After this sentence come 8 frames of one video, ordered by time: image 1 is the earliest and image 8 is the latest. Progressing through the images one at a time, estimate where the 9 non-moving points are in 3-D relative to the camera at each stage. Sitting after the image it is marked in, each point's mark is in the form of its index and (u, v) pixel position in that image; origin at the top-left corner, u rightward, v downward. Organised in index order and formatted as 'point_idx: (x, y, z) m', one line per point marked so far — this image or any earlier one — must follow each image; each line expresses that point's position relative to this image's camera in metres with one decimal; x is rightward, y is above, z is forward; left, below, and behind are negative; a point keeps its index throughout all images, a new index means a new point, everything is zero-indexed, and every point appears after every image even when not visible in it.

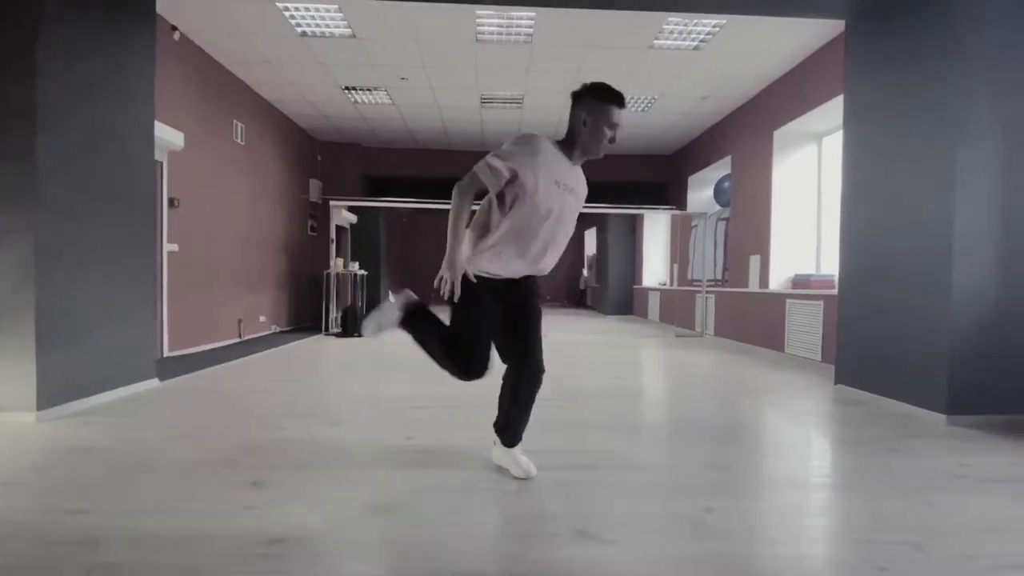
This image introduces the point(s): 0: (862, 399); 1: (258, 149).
0: (+2.5, -0.8, +4.2) m
1: (-3.0, +1.7, +7.2) m
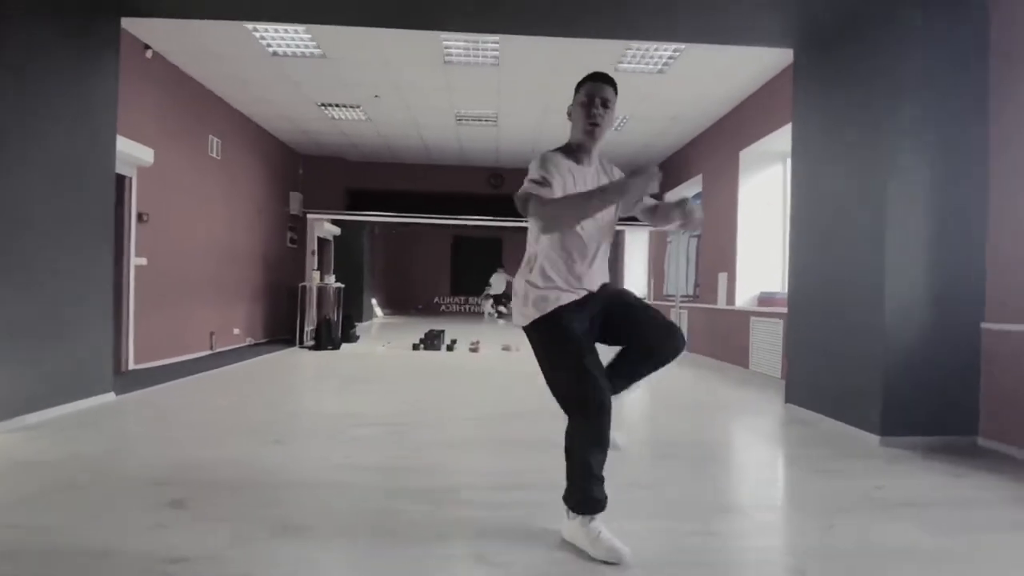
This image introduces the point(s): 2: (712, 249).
0: (+2.2, -1.0, +4.3) m
1: (-3.4, +1.5, +7.3) m
2: (+2.6, +0.5, +7.8) m
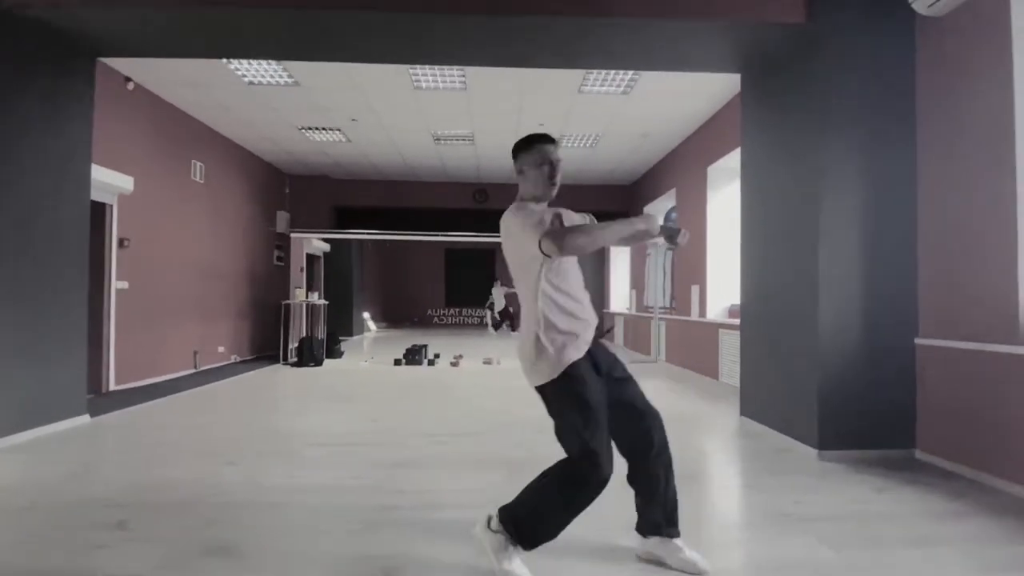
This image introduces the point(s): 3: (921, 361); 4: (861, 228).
0: (+1.9, -1.1, +4.5) m
1: (-3.7, +1.3, +7.5) m
2: (+2.3, +0.4, +8.0) m
3: (+2.7, -0.5, +3.8) m
4: (+2.3, +0.4, +3.9) m
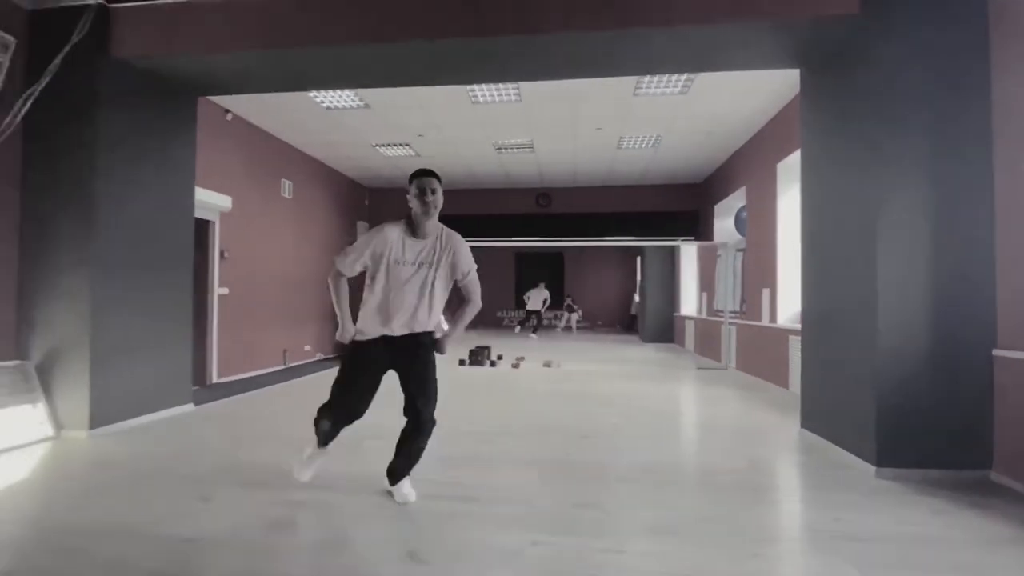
0: (+2.3, -1.2, +4.4) m
1: (-2.8, +1.2, +8.2) m
2: (+3.2, +0.3, +7.9) m
3: (+2.9, -0.5, +3.6) m
4: (+2.6, +0.4, +3.8) m
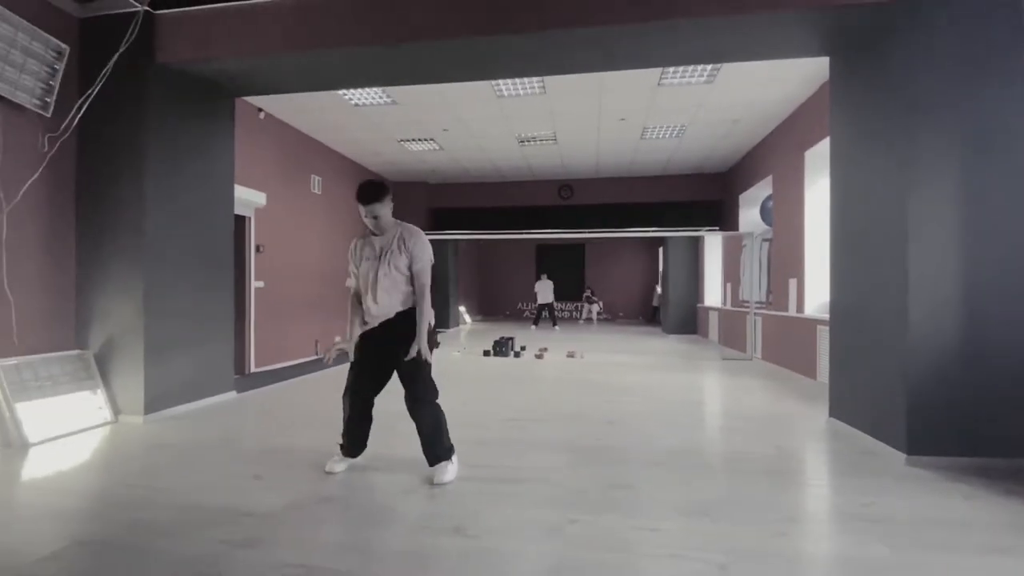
0: (+2.5, -1.1, +4.5) m
1: (-2.5, +1.3, +8.4) m
2: (+3.5, +0.4, +7.9) m
3: (+3.1, -0.4, +3.6) m
4: (+2.8, +0.4, +3.8) m
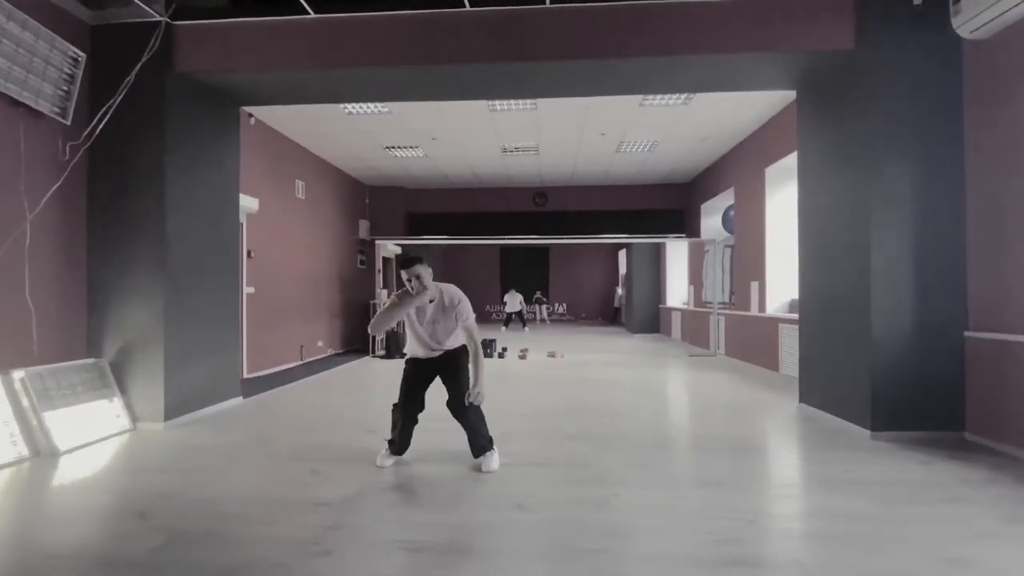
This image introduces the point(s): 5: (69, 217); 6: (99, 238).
0: (+2.5, -1.1, +5.0) m
1: (-2.8, +1.3, +8.5) m
2: (+3.3, +0.4, +8.5) m
3: (+3.3, -0.4, +4.2) m
4: (+2.9, +0.4, +4.3) m
5: (-3.2, +0.5, +4.3) m
6: (-3.1, +0.4, +4.4) m
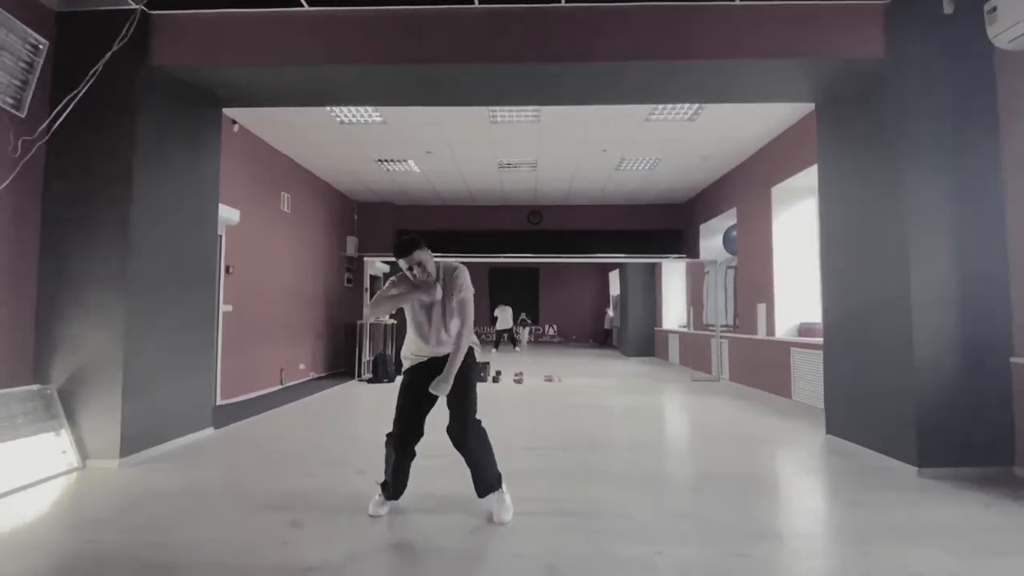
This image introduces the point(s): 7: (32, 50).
0: (+2.6, -1.3, +4.5) m
1: (-2.8, +1.0, +8.0) m
2: (+3.2, +0.1, +8.1) m
3: (+3.3, -0.6, +3.9) m
4: (+3.0, +0.3, +4.0) m
5: (-3.1, +0.4, +3.8) m
6: (-3.0, +0.3, +3.9) m
7: (-3.0, +1.5, +3.7) m
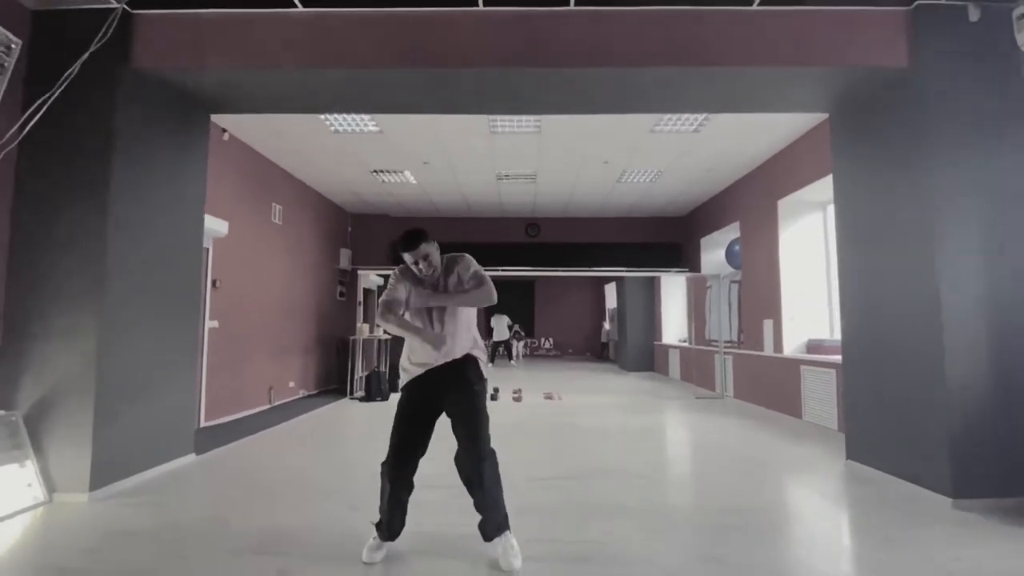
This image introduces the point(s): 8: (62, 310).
0: (+2.6, -1.4, +4.3) m
1: (-2.8, +0.8, +7.7) m
2: (+3.2, -0.1, +7.9) m
3: (+3.3, -0.7, +3.6) m
4: (+3.0, +0.2, +3.8) m
5: (-3.1, +0.3, +3.5) m
6: (-3.0, +0.2, +3.6) m
7: (-3.0, +1.4, +3.5) m
8: (-2.7, -0.1, +3.6) m
